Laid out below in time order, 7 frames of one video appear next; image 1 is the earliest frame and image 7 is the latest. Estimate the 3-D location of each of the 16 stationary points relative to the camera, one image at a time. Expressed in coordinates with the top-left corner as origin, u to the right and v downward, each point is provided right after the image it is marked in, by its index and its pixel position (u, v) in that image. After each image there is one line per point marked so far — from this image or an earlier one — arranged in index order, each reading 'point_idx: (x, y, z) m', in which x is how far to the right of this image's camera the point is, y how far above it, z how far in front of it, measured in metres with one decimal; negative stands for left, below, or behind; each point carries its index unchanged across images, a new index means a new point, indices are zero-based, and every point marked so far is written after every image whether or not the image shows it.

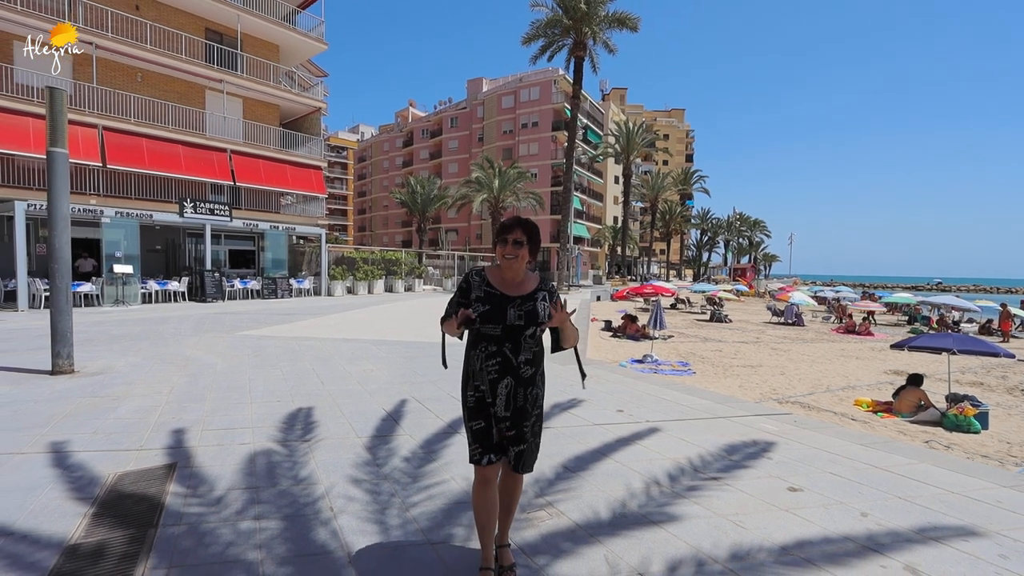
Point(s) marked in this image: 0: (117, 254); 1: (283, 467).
0: (-12.1, +1.0, +17.1) m
1: (-1.7, -1.3, +4.0) m
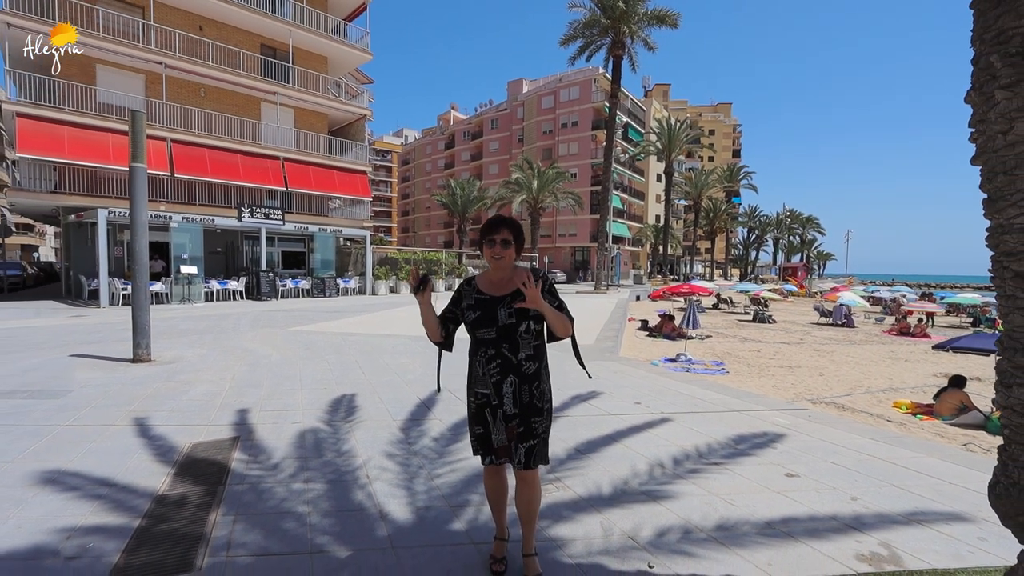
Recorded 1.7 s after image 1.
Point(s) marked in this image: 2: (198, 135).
0: (-10.9, +1.1, +18.4) m
1: (-1.5, -1.3, +4.6) m
2: (-11.3, +5.5, +19.8) m
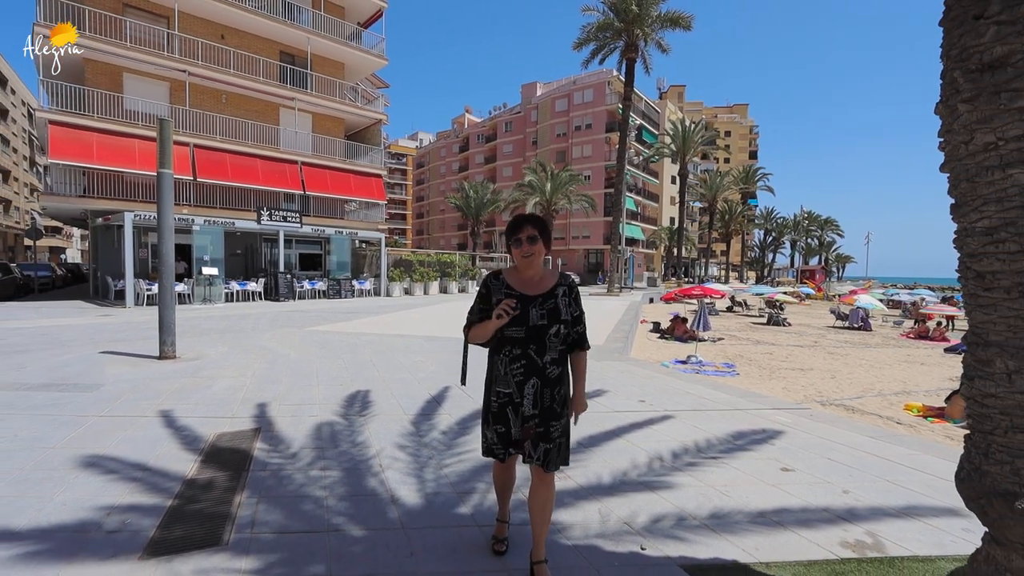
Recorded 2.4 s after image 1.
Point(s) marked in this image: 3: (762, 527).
0: (-10.5, +1.0, +18.9) m
1: (-1.5, -1.3, +4.9) m
2: (-10.8, +5.5, +20.3) m
3: (+1.6, -1.5, +3.4) m
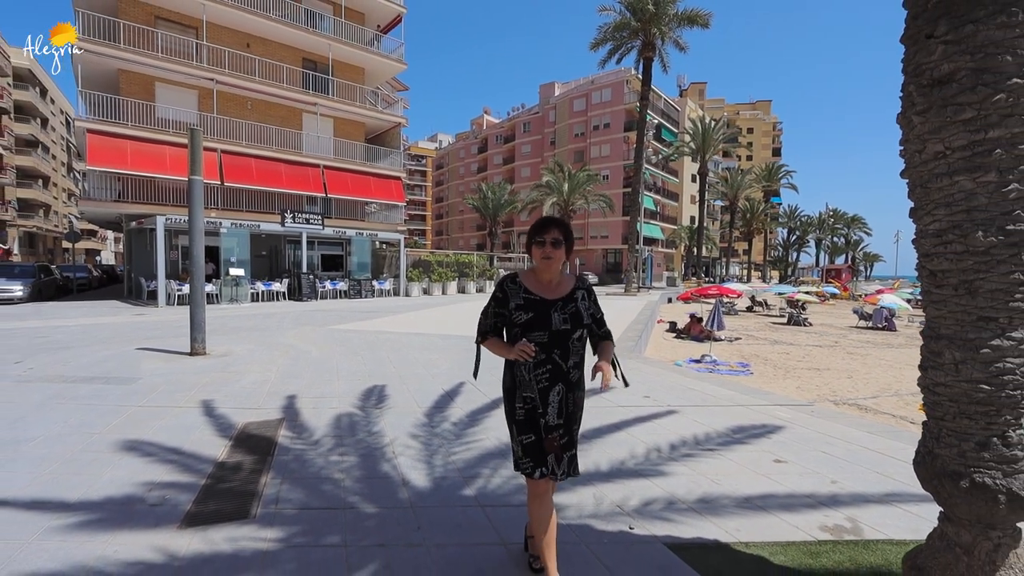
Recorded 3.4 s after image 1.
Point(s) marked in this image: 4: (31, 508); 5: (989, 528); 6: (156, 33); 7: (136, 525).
0: (-9.9, +1.0, +19.6) m
1: (-1.4, -1.3, +5.2) m
2: (-10.2, +5.5, +21.0) m
3: (+1.6, -1.5, +3.7) m
4: (-3.0, -1.4, +3.5) m
5: (+2.0, -1.0, +2.3) m
6: (-12.8, +9.2, +19.9) m
7: (-2.2, -1.4, +3.3) m
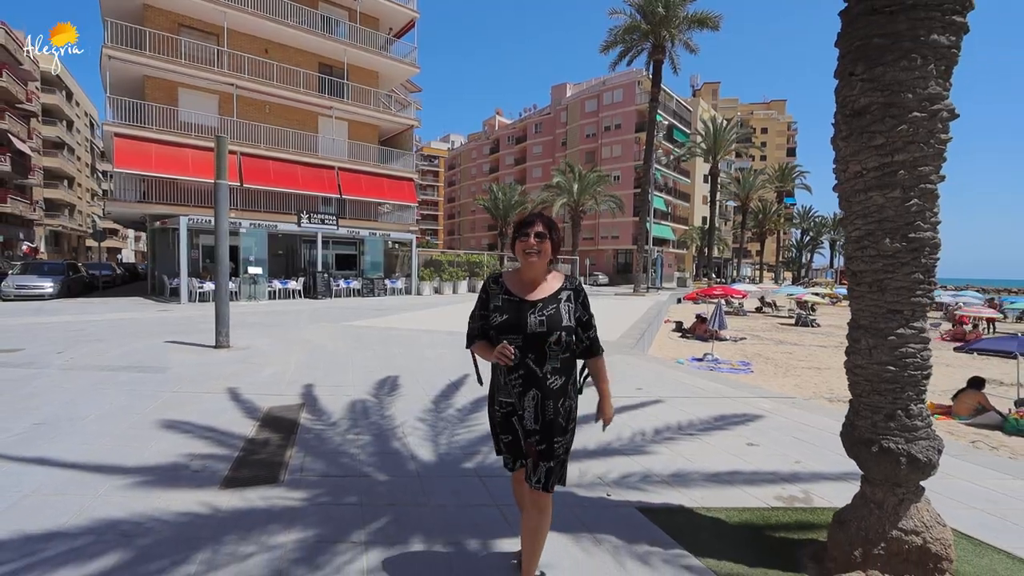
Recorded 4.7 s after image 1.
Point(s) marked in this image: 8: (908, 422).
0: (-9.6, +1.1, +20.3) m
1: (-1.4, -1.3, +5.8) m
2: (-9.8, +5.6, +21.7) m
3: (+1.5, -1.5, +4.1) m
4: (-3.1, -1.3, +4.0) m
5: (+1.9, -1.0, +2.8) m
6: (-12.5, +9.3, +20.7) m
7: (-2.3, -1.4, +3.8) m
8: (+2.0, -0.7, +2.7) m
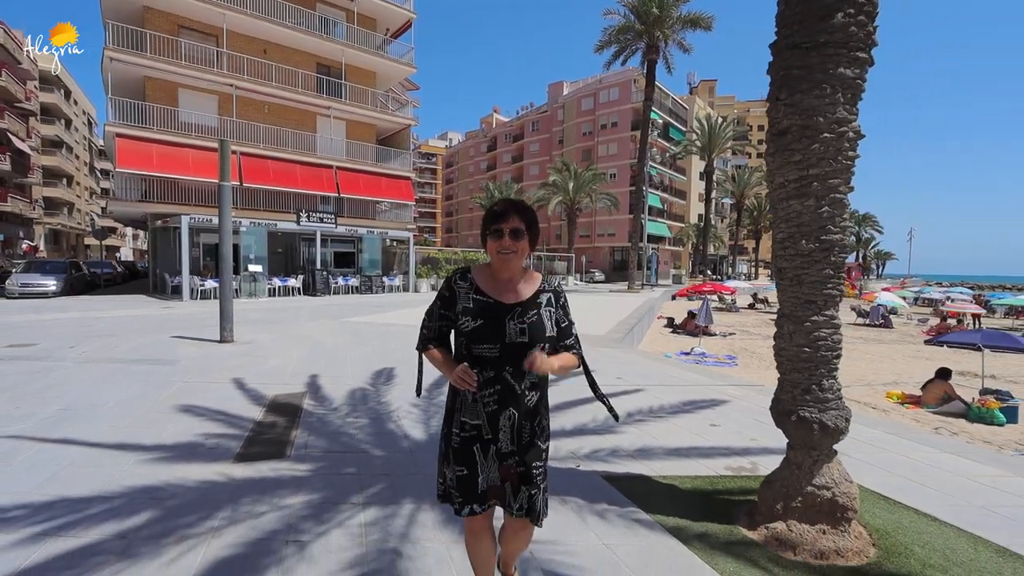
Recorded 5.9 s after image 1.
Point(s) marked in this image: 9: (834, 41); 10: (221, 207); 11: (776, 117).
0: (-9.8, +1.2, +20.8) m
1: (-1.6, -1.2, +6.3) m
2: (-10.0, +5.7, +22.2) m
3: (+1.4, -1.4, +4.6) m
4: (-3.2, -1.3, +4.5) m
5: (+1.8, -1.0, +3.3) m
6: (-12.7, +9.4, +21.1) m
7: (-2.4, -1.3, +4.3) m
8: (+1.8, -0.6, +3.2) m
9: (+1.8, +1.4, +3.2) m
10: (-5.0, +1.4, +9.6) m
11: (+1.6, +1.0, +3.4) m
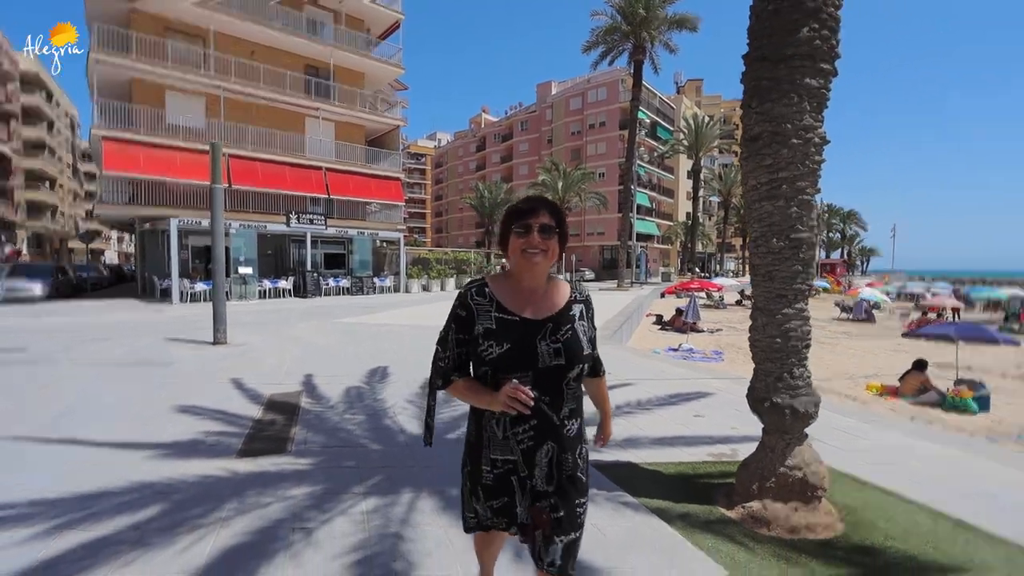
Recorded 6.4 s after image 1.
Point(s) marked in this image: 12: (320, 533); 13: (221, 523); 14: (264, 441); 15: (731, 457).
0: (-10.2, +1.1, +20.8) m
1: (-1.7, -1.2, +6.4) m
2: (-10.5, +5.6, +22.2) m
3: (+1.3, -1.4, +4.9) m
4: (-3.3, -1.3, +4.7) m
5: (+1.7, -0.9, +3.5) m
6: (-13.2, +9.3, +21.1) m
7: (-2.5, -1.4, +4.5) m
8: (+1.8, -0.6, +3.5) m
9: (+1.8, +1.4, +3.4) m
10: (-5.2, +1.3, +9.7) m
11: (+1.5, +1.1, +3.6) m
12: (-1.1, -1.5, +3.3) m
13: (-1.8, -1.4, +3.4) m
14: (-2.2, -1.3, +4.8) m
15: (+1.8, -1.4, +4.6) m
